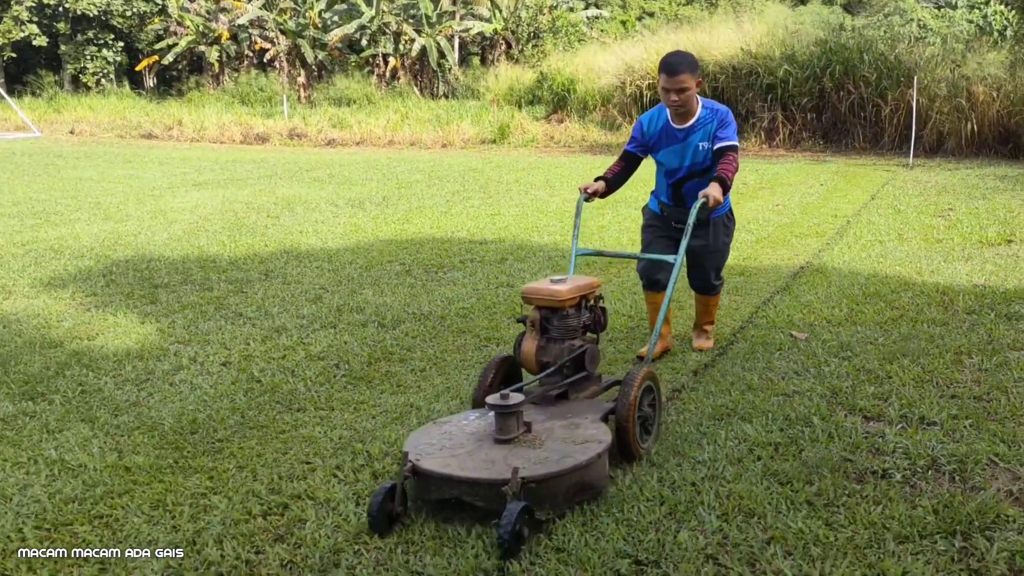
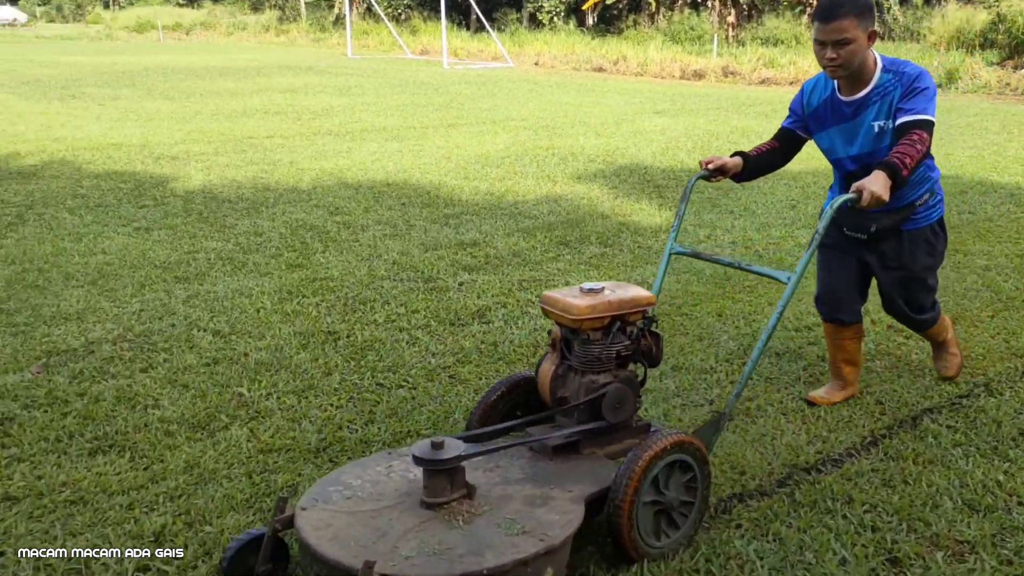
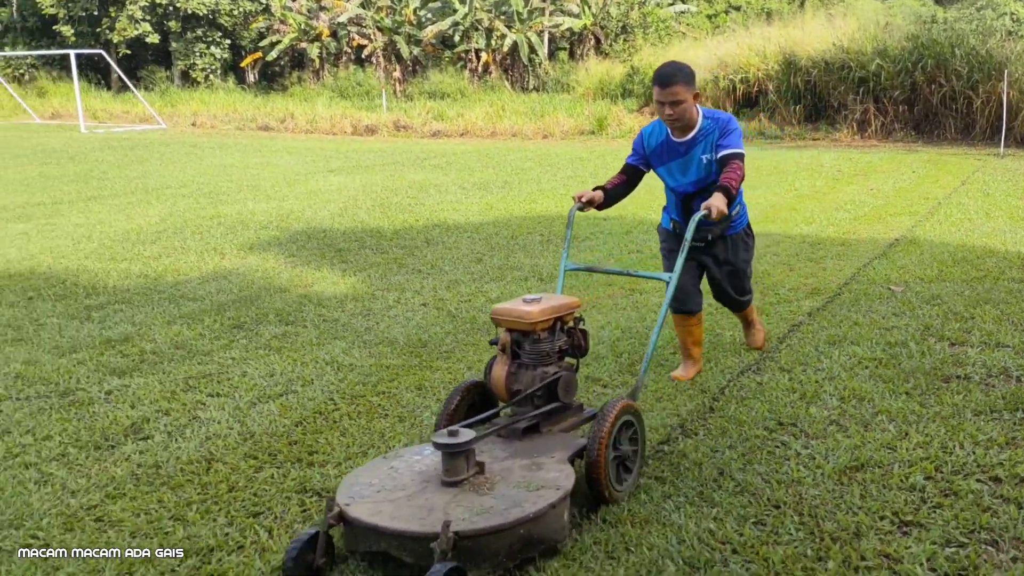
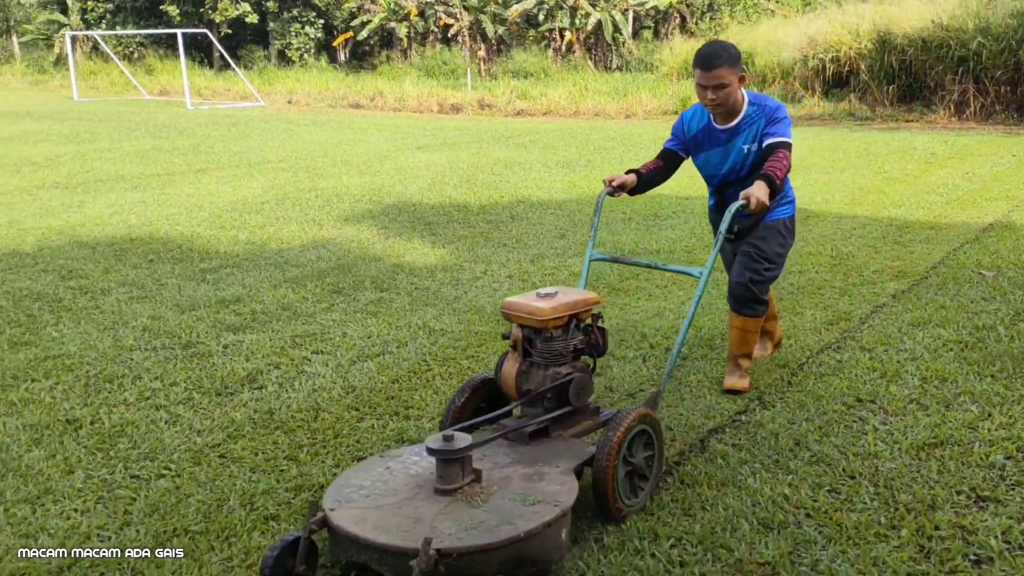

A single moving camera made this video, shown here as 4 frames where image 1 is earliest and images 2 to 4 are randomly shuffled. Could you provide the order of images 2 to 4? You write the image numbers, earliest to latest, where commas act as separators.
3, 4, 2
